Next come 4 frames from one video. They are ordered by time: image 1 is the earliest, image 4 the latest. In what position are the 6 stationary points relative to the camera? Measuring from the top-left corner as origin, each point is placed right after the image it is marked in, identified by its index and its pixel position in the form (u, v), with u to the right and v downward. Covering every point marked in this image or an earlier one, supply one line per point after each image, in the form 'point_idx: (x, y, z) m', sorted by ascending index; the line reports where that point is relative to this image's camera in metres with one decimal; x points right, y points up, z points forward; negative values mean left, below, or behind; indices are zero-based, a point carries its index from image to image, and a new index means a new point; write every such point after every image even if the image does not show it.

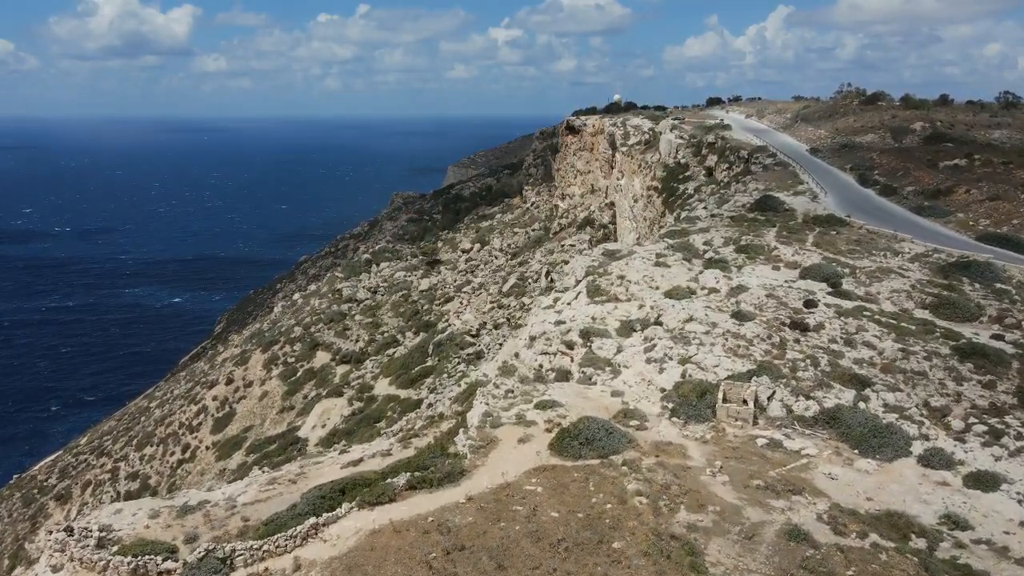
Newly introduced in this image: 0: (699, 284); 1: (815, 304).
0: (+5.3, +0.1, +16.4) m
1: (+7.4, -0.4, +14.3) m
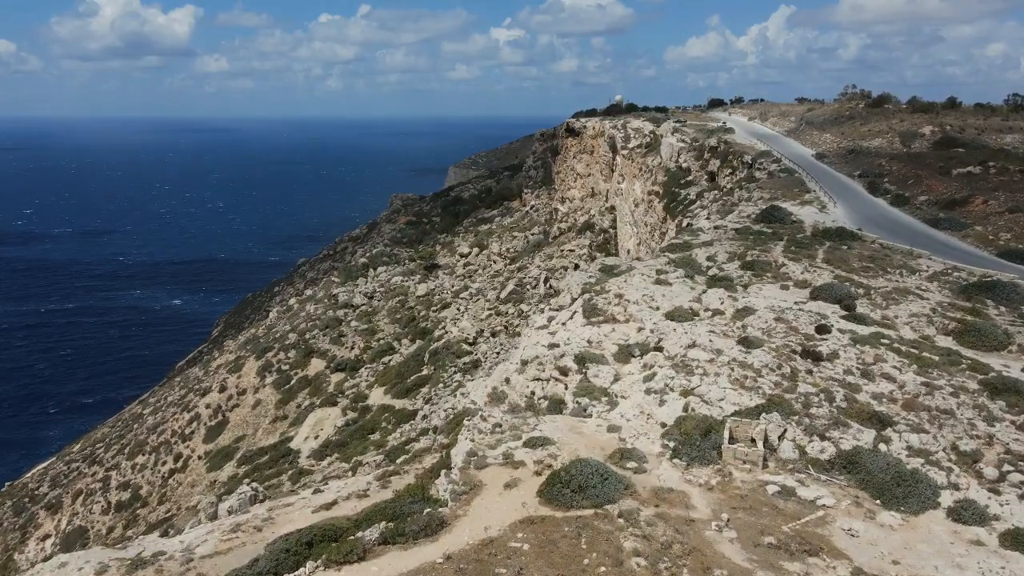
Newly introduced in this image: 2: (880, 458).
0: (+5.0, -0.4, +15.4) m
1: (+7.1, -1.0, +13.2) m
2: (+6.4, -2.9, +10.2) m
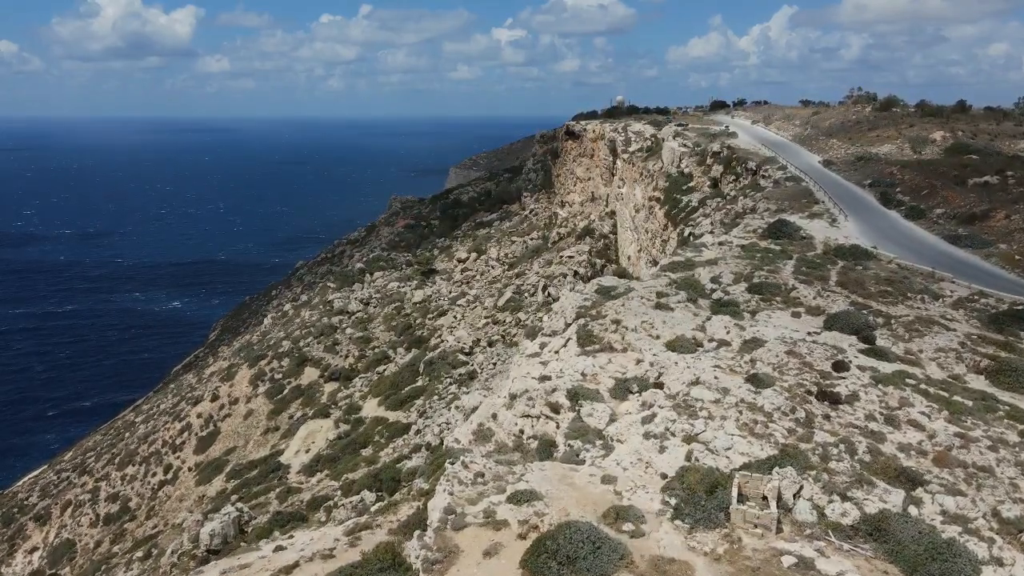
0: (+4.7, -1.1, +14.1) m
1: (+6.8, -1.6, +12.0) m
2: (+6.1, -3.6, +9.0) m
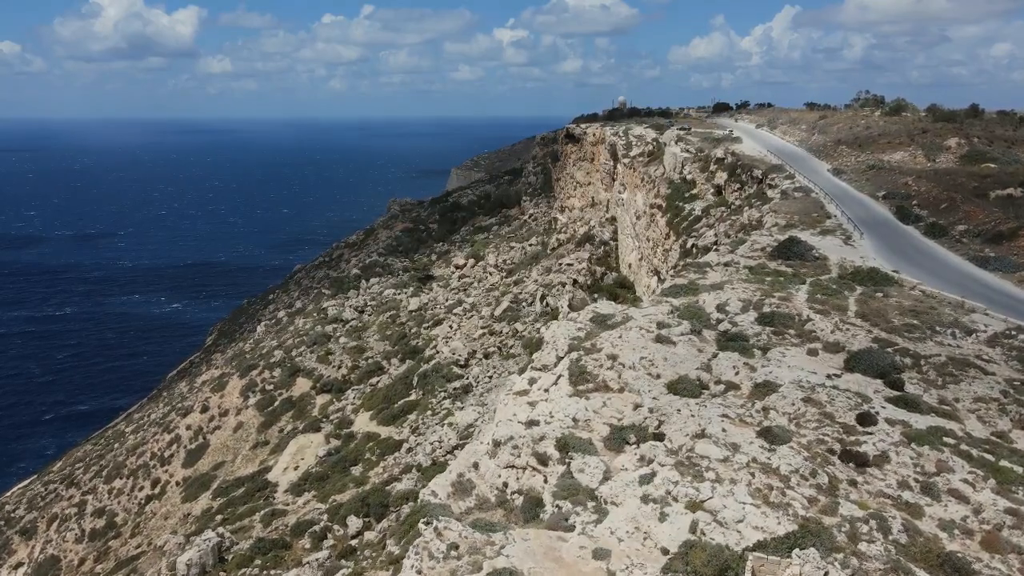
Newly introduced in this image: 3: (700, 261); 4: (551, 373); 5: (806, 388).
0: (+4.4, -1.9, +12.7) m
1: (+6.5, -2.4, +10.5) m
2: (+5.7, -4.4, +7.5) m
3: (+6.2, +0.8, +19.9) m
4: (+1.0, -2.1, +14.4) m
5: (+5.8, -2.0, +11.6) m
